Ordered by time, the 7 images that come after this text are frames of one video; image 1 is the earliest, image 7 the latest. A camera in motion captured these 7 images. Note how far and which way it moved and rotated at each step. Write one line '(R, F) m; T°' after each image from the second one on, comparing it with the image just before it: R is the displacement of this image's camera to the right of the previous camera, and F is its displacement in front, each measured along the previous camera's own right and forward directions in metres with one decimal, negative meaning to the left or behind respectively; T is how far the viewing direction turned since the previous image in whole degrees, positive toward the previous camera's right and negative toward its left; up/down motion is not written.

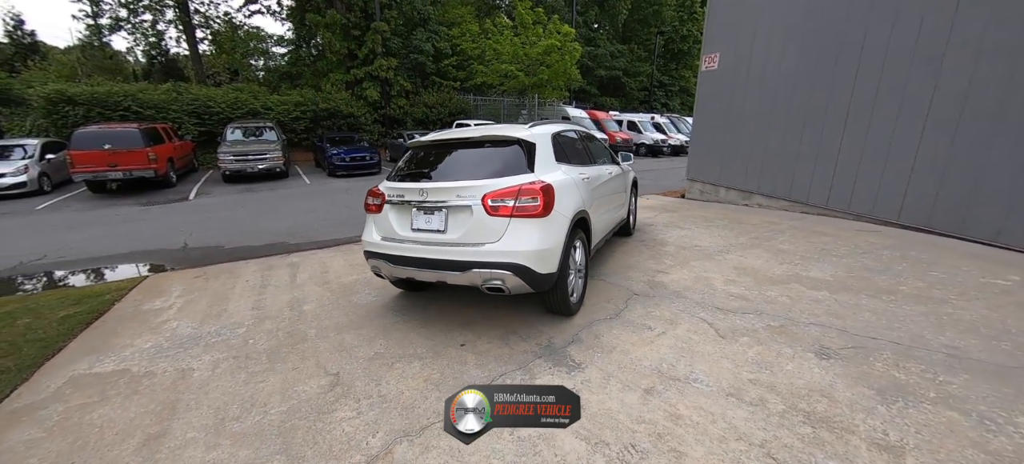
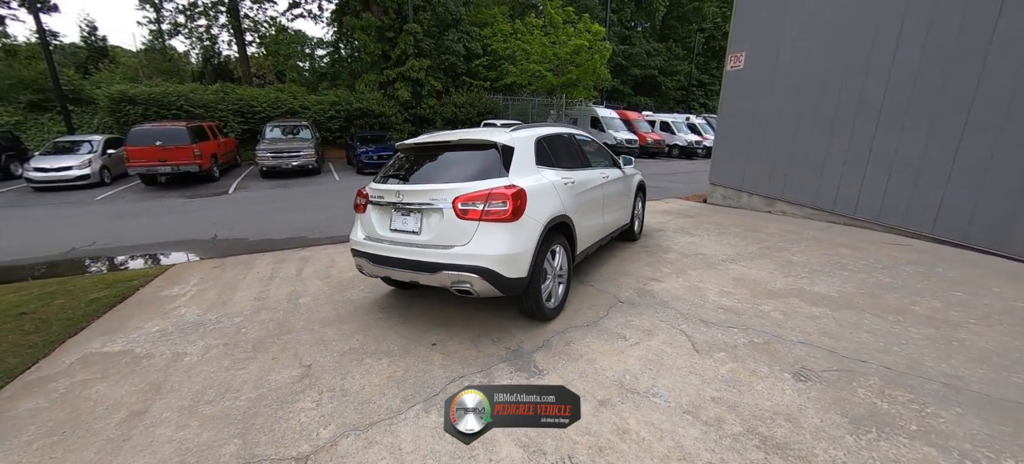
(+0.5, 0.0) m; -5°
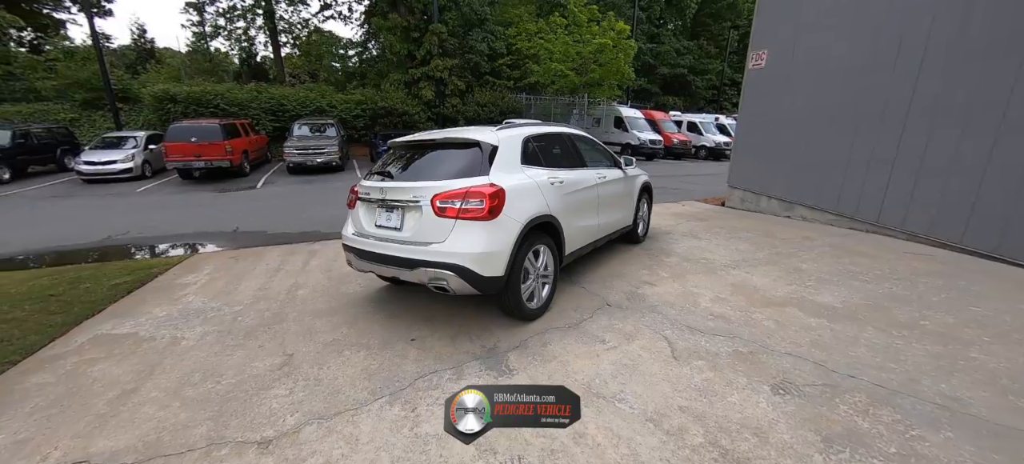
(+0.4, 0.0) m; -4°
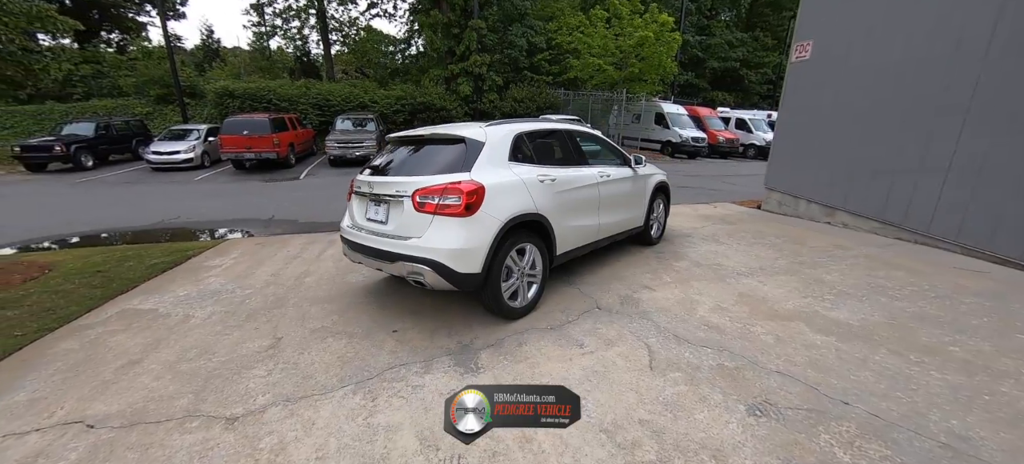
(+0.5, +0.1) m; -6°
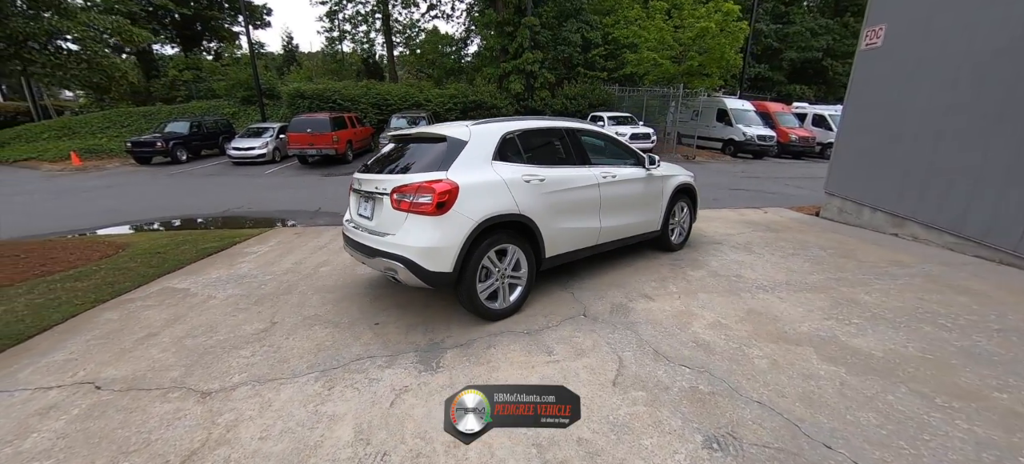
(+0.7, +0.1) m; -9°
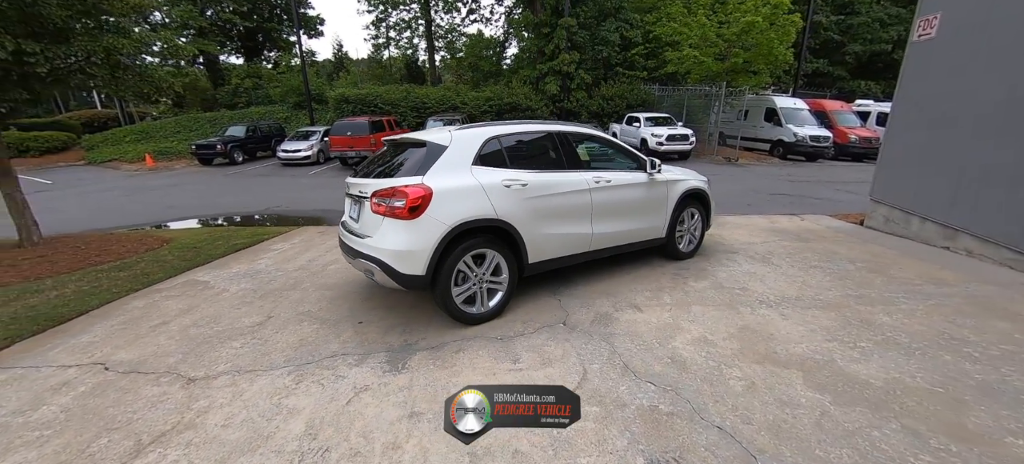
(+0.5, 0.0) m; -6°
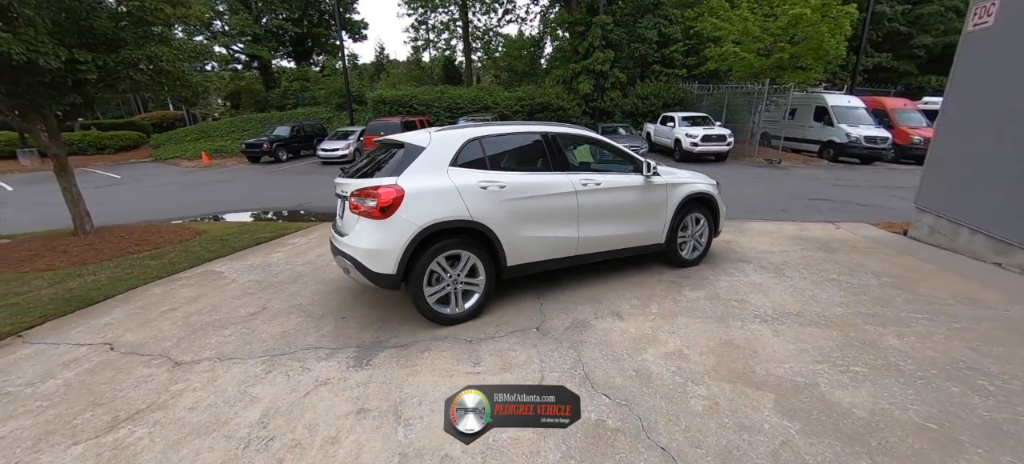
(+0.5, +0.1) m; -6°
